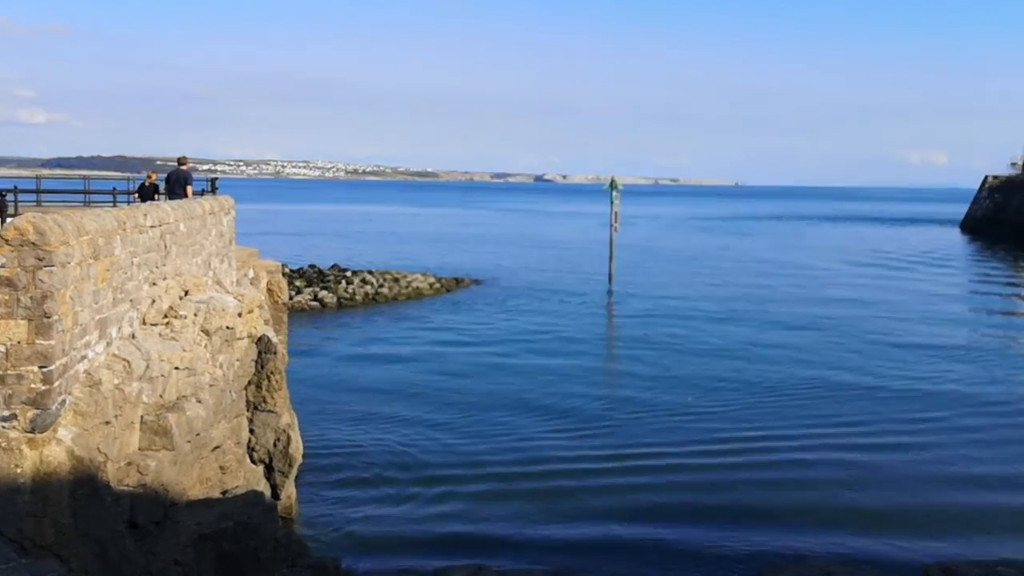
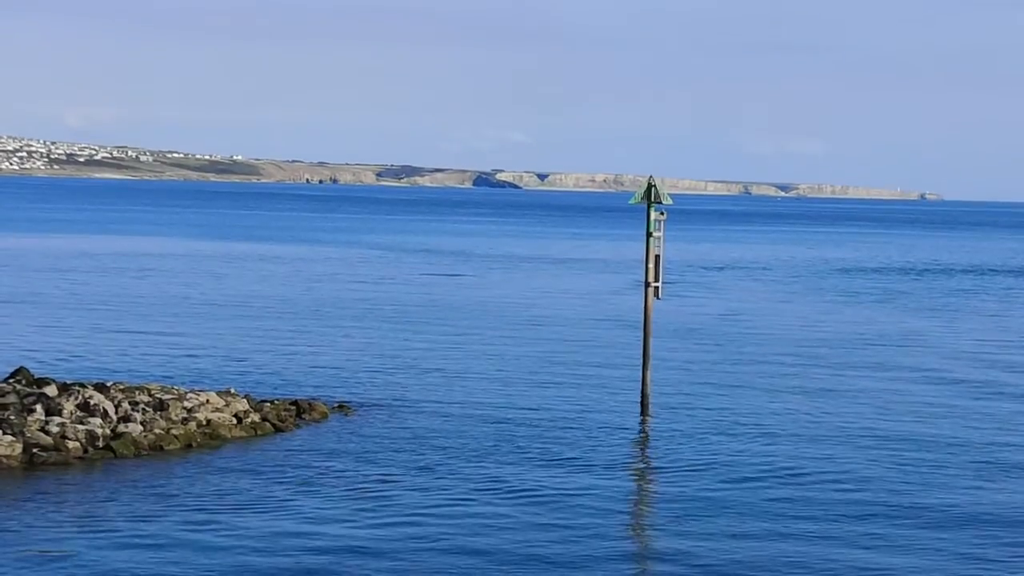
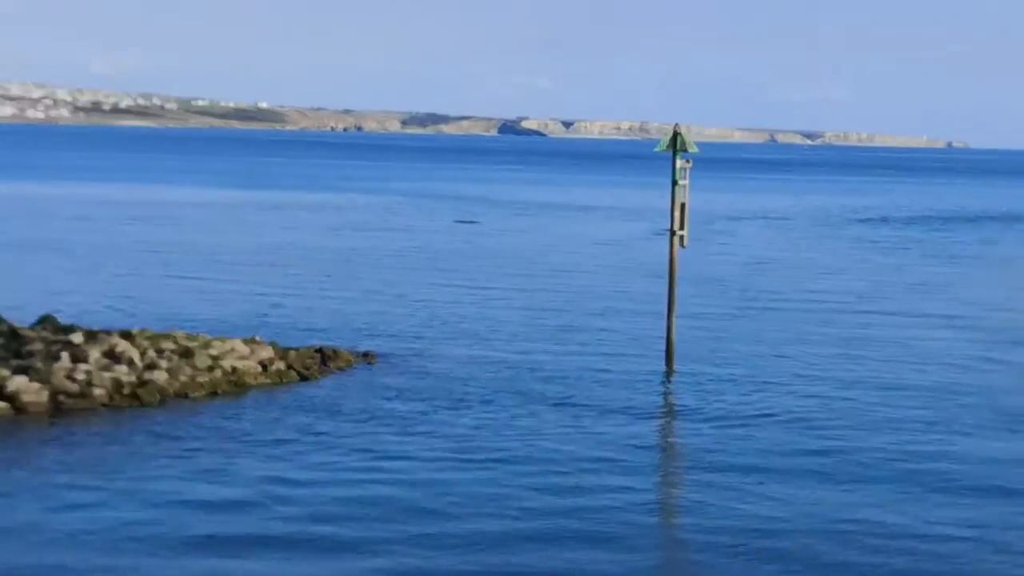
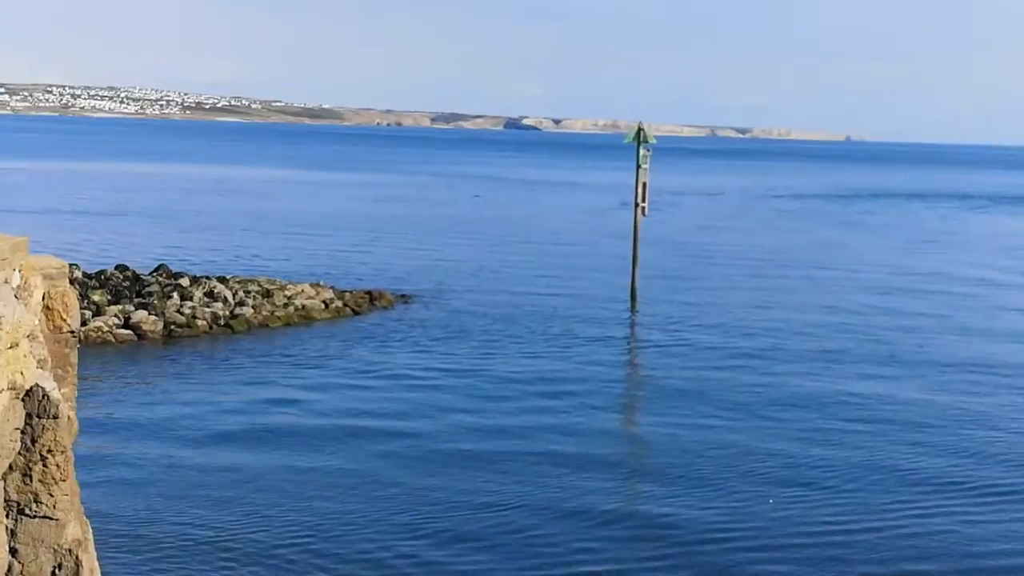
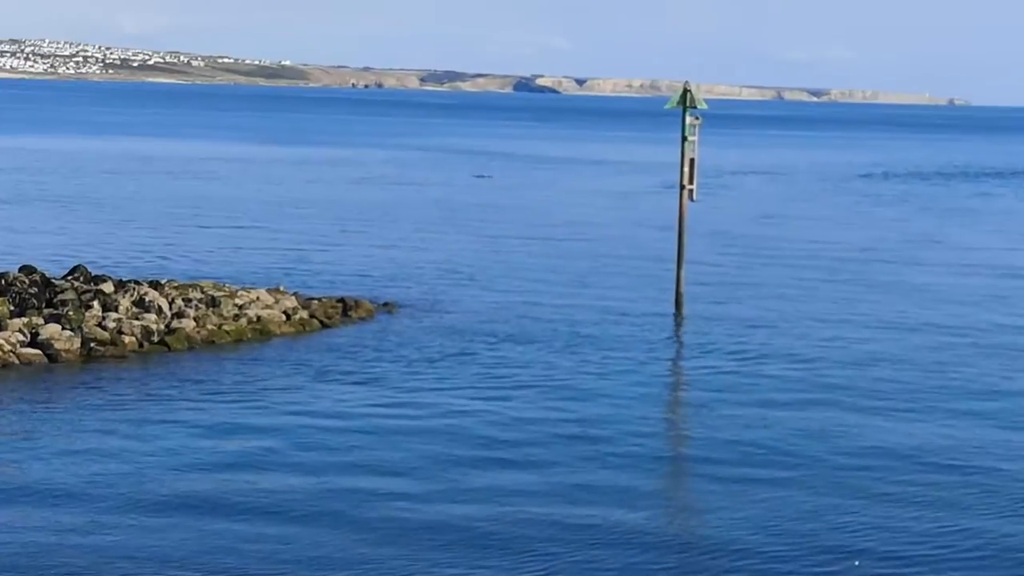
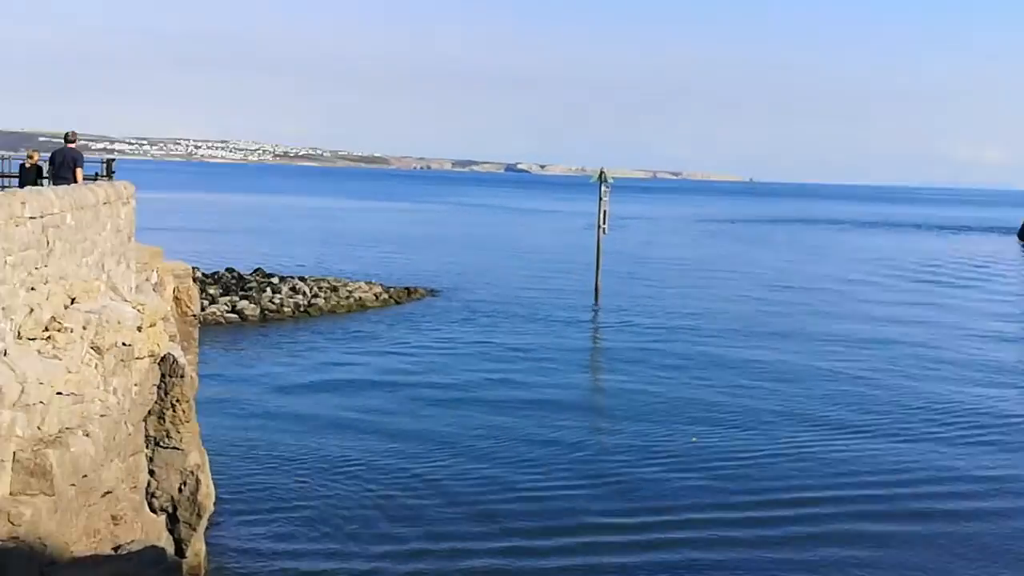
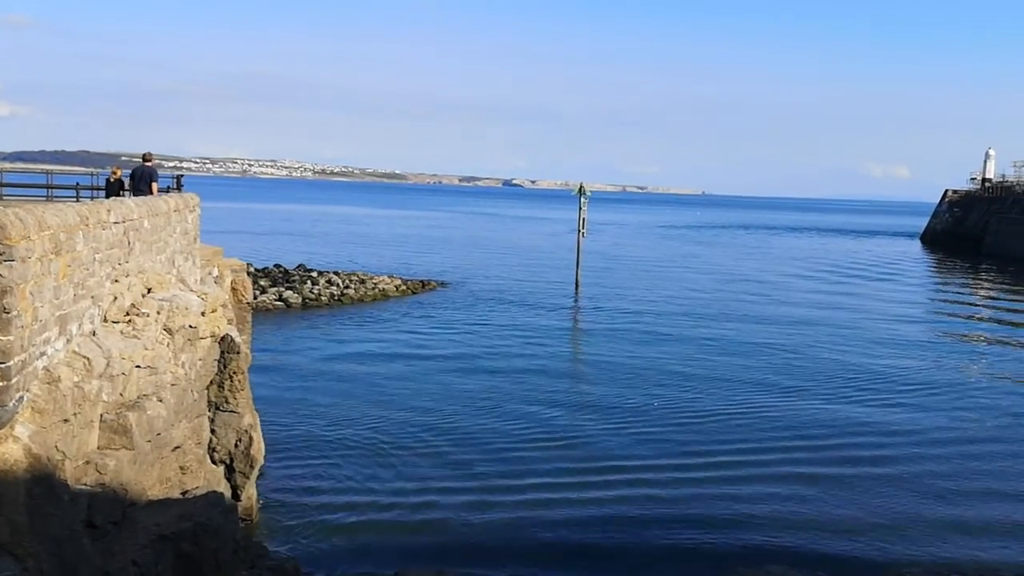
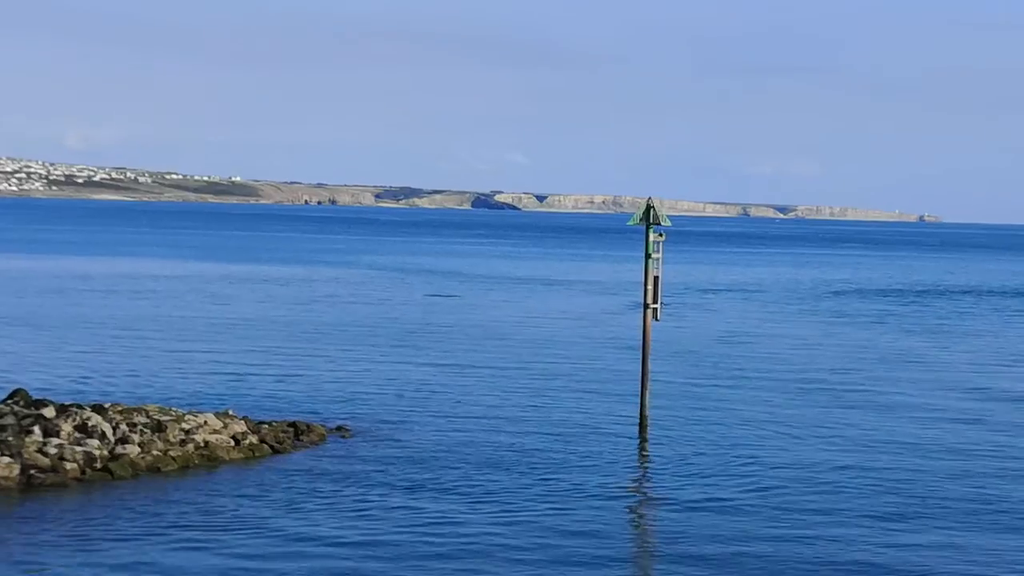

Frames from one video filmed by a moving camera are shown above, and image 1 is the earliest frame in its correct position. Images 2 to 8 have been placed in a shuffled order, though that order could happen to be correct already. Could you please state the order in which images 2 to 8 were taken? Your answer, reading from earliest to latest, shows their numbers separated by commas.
7, 6, 4, 5, 3, 8, 2
